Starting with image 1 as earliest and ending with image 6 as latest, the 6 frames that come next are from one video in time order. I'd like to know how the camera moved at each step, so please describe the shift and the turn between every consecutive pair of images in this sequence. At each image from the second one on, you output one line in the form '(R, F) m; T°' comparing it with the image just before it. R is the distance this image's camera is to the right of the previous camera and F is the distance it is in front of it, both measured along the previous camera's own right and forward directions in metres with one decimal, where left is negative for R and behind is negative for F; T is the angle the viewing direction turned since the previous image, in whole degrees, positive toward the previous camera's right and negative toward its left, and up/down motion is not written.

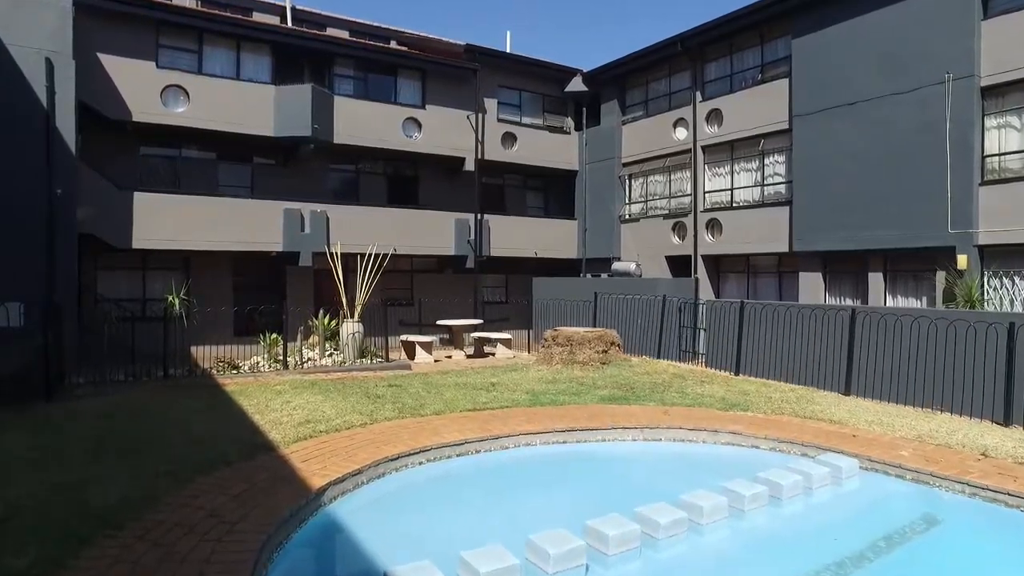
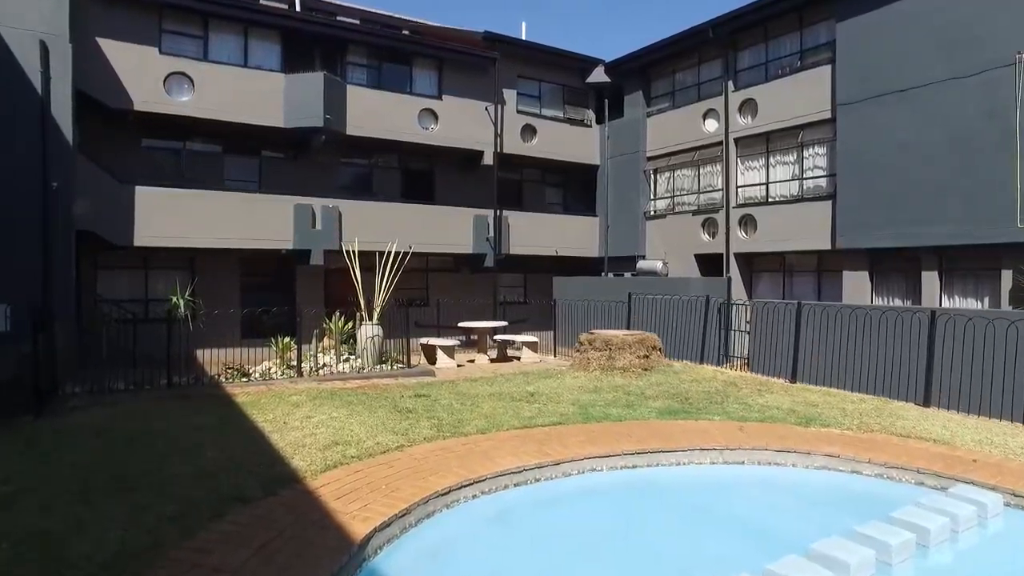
(-0.5, +1.0) m; 0°
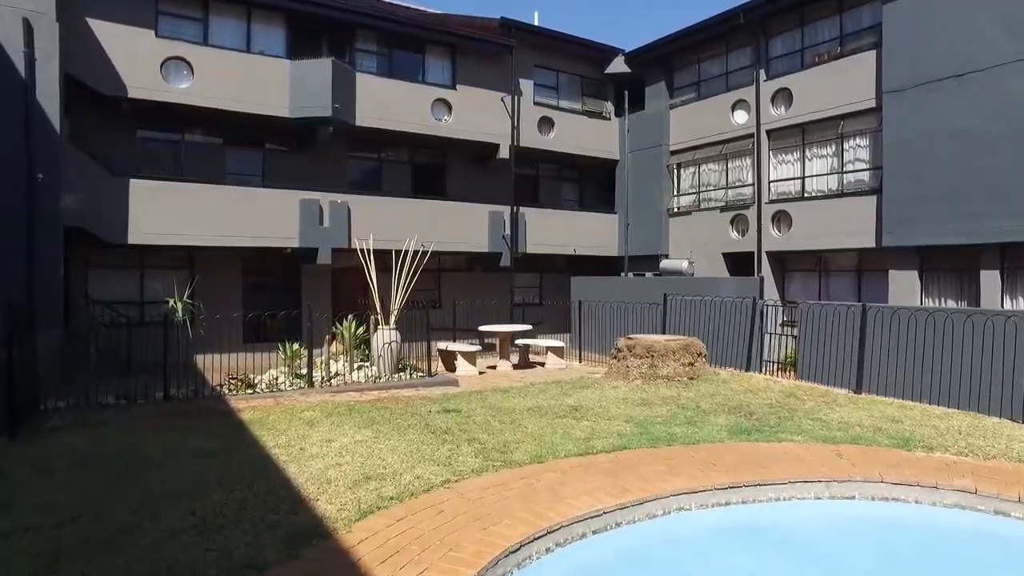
(-0.5, +1.1) m; 0°
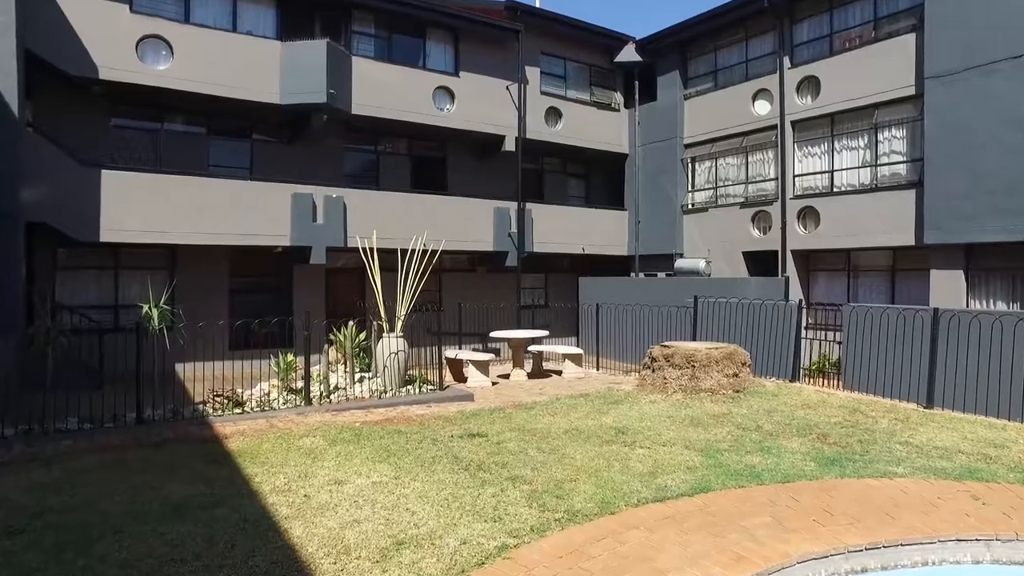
(-0.5, +1.2) m; +1°
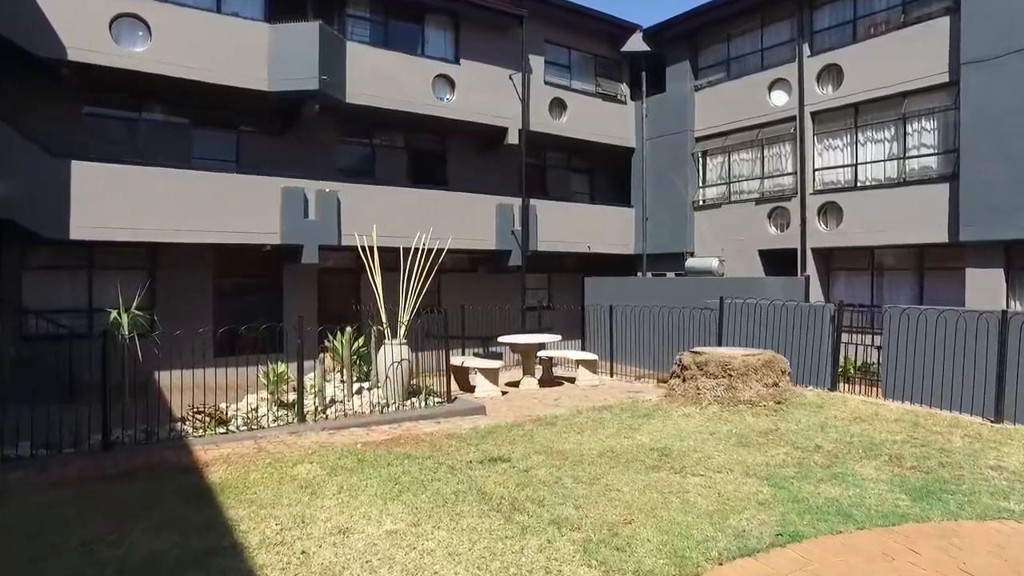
(-0.4, +1.0) m; +1°
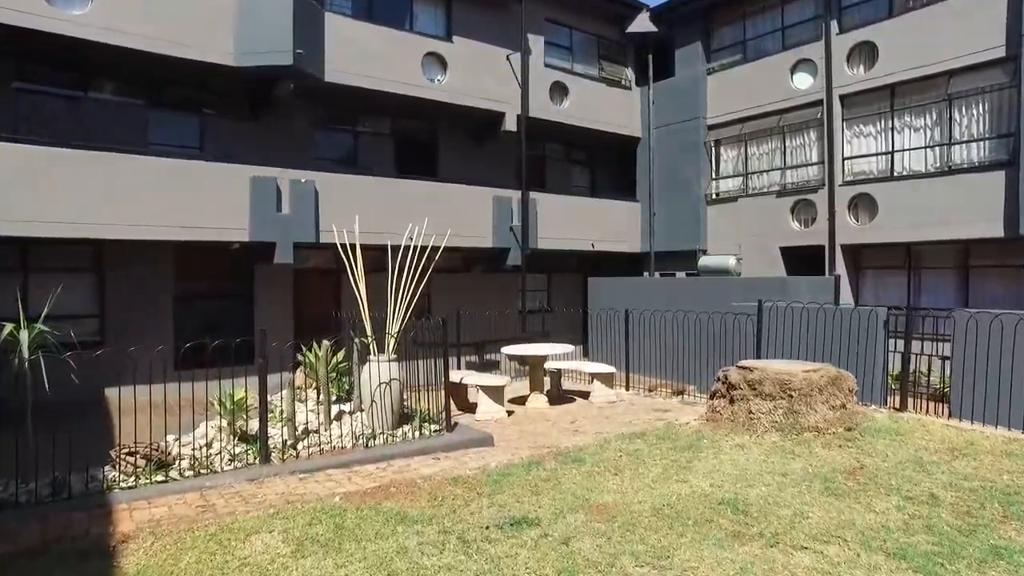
(-0.3, +1.6) m; +1°
